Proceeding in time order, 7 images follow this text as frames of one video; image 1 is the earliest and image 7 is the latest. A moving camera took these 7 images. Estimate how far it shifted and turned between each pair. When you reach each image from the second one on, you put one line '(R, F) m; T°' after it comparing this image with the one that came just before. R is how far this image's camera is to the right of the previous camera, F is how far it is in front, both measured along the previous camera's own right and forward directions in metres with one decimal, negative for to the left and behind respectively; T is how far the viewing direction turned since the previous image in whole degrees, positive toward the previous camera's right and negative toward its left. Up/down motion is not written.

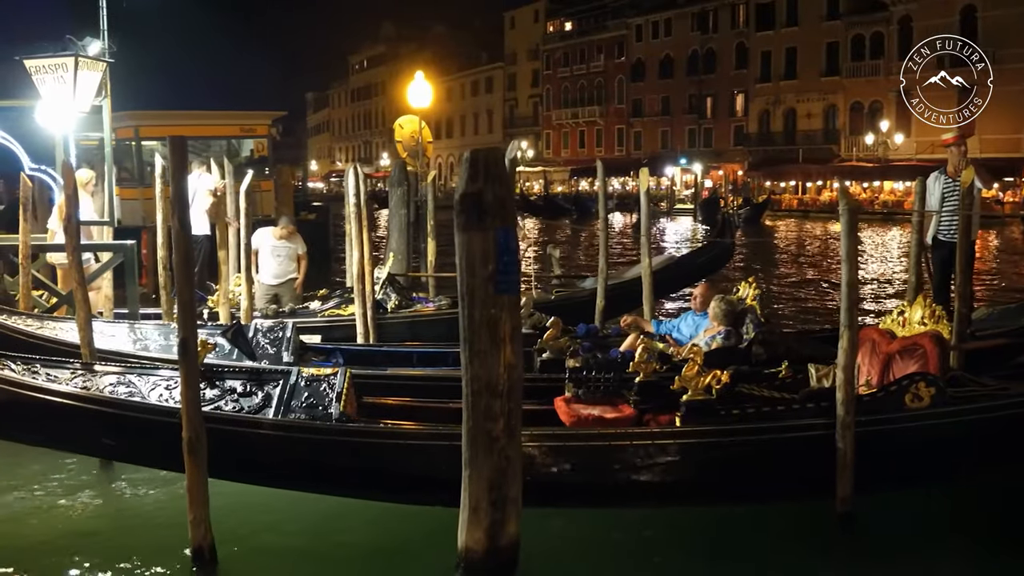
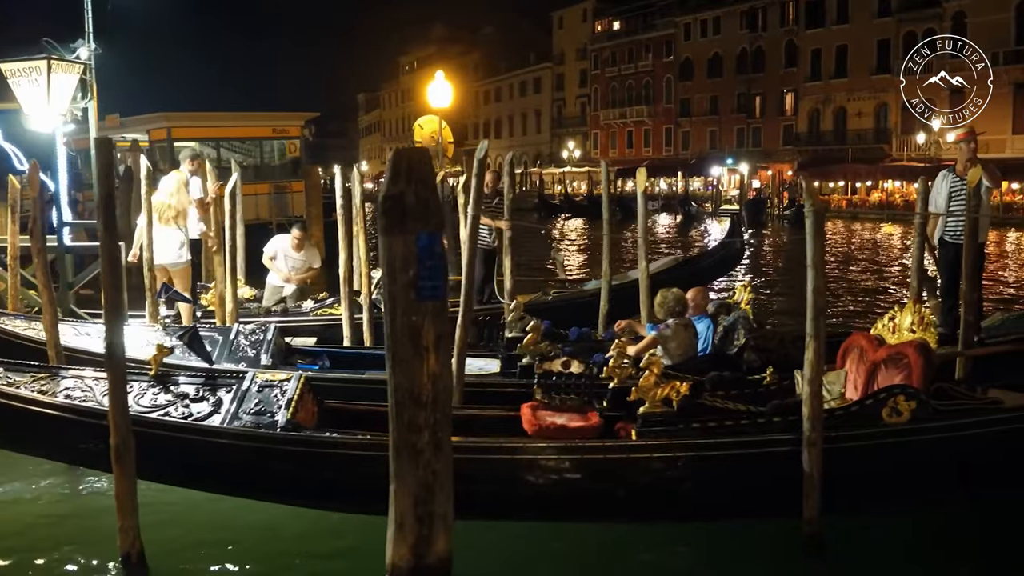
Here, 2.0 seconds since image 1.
(+0.5, +0.2) m; -3°
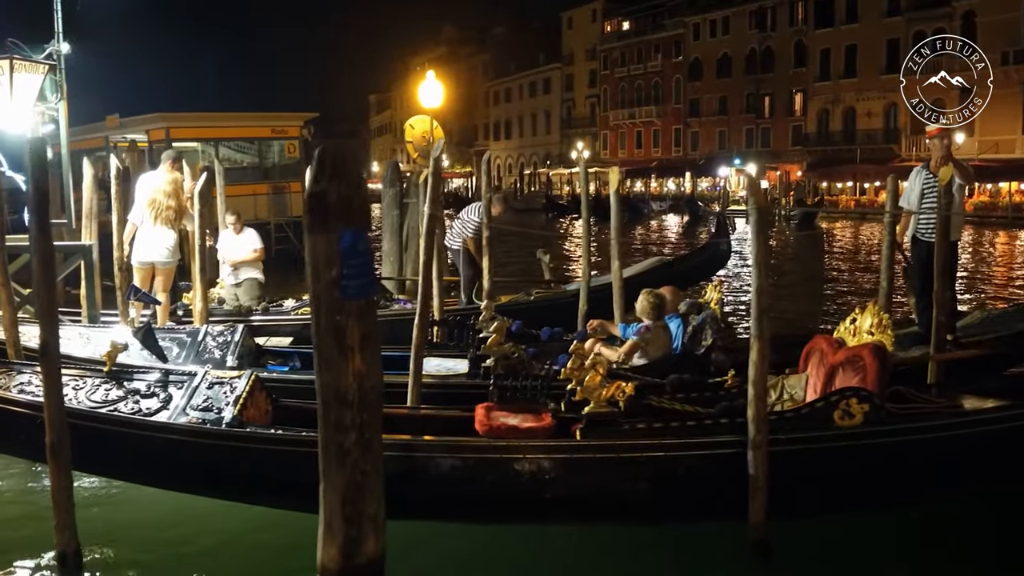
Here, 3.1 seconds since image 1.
(+0.4, 0.0) m; -1°
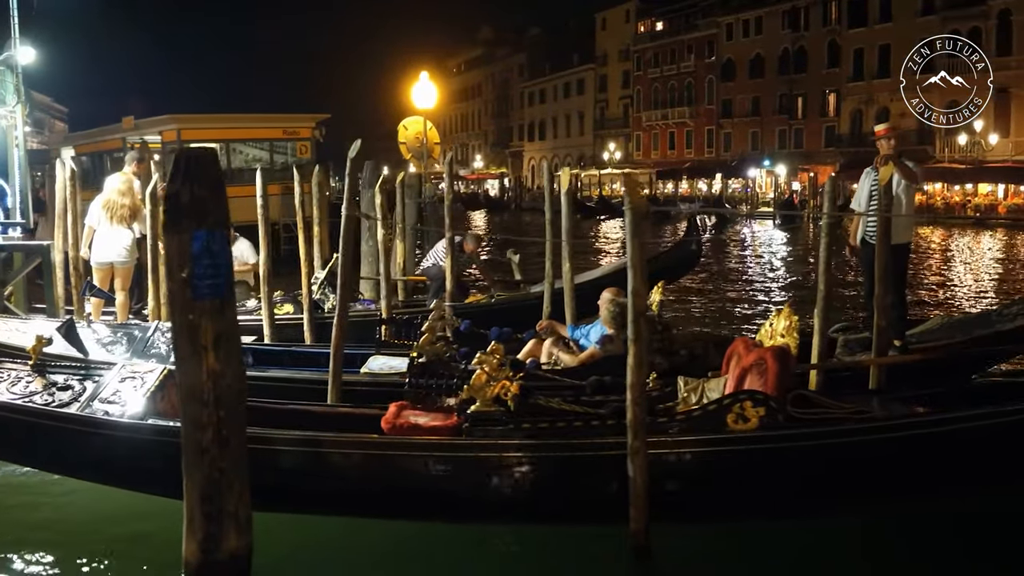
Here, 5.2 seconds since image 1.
(+0.8, 0.0) m; -2°
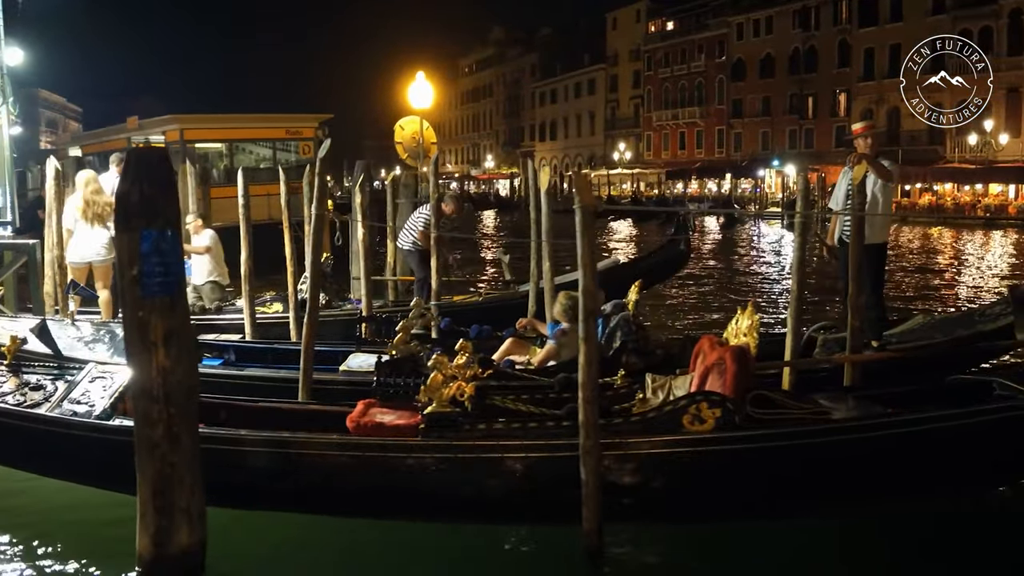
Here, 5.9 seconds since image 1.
(+0.3, 0.0) m; -1°
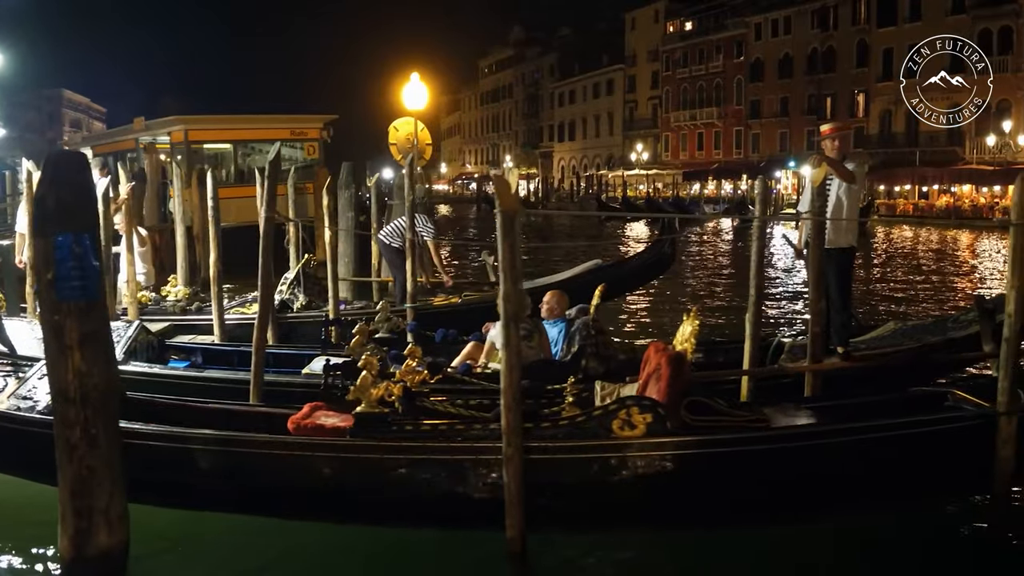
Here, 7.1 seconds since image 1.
(+0.5, 0.0) m; -1°
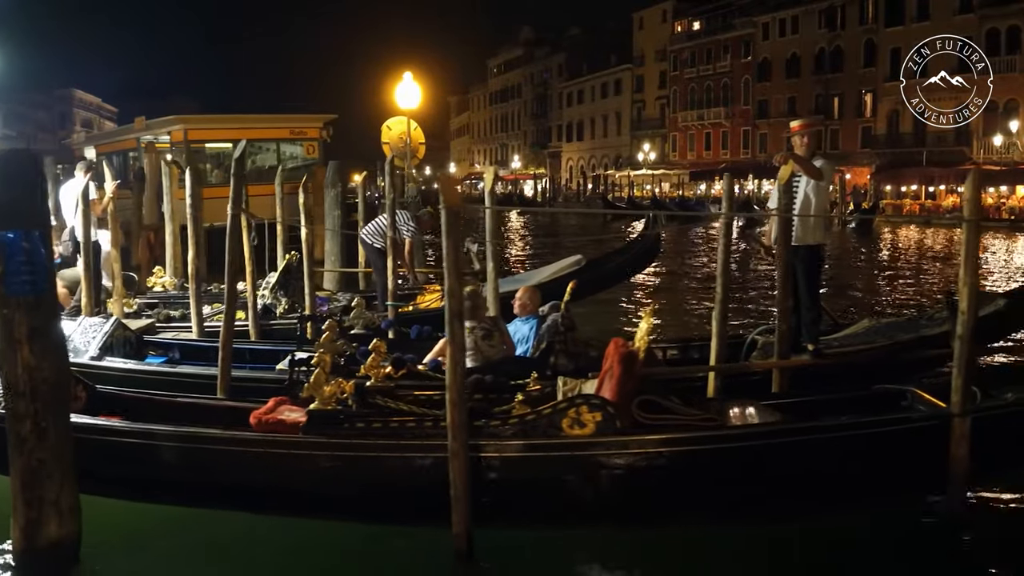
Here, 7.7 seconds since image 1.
(+0.3, -0.1) m; -1°
